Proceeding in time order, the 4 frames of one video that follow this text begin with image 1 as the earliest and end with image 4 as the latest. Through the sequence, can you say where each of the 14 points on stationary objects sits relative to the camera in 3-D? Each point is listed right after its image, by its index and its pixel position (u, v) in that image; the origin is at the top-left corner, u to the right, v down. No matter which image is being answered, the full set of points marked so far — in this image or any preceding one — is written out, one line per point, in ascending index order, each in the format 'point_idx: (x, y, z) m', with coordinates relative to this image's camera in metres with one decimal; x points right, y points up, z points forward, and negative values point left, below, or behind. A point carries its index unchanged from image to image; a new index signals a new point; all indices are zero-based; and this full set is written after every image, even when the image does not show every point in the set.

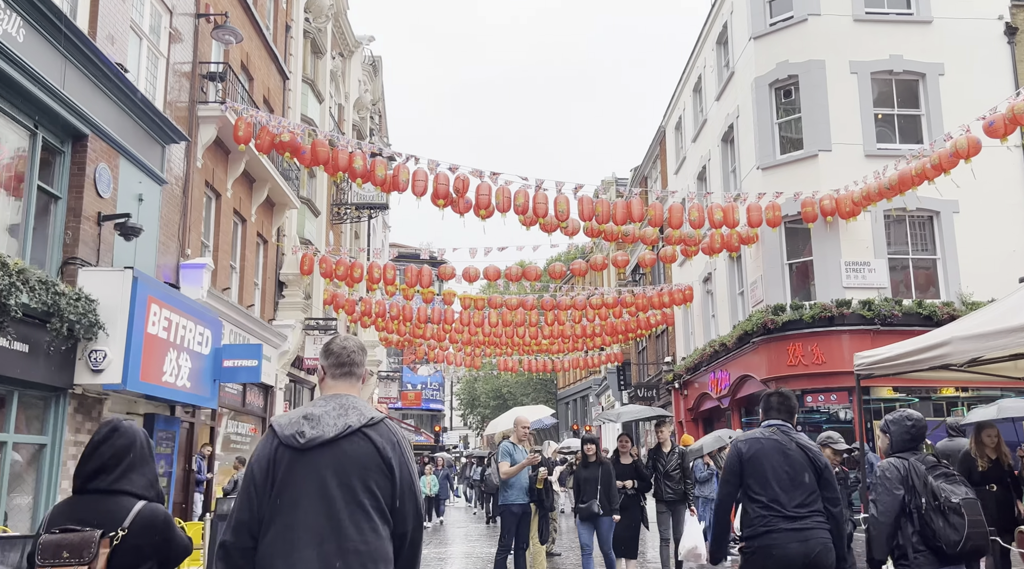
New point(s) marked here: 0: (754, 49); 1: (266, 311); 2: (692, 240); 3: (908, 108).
0: (+4.7, +4.5, +18.1) m
1: (-4.6, -0.5, +17.3) m
2: (+3.3, +0.8, +17.2) m
3: (+7.2, +3.2, +17.2) m
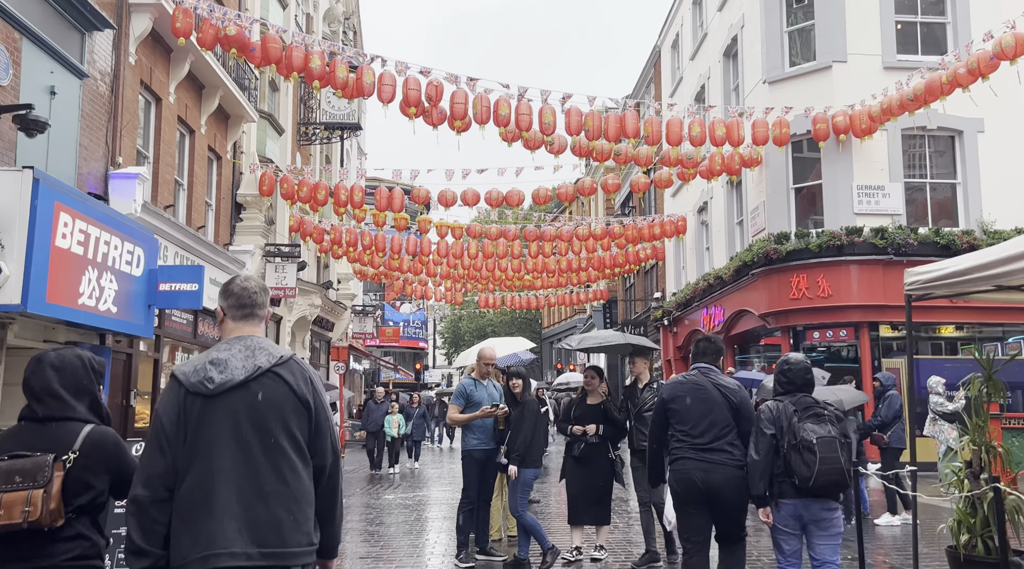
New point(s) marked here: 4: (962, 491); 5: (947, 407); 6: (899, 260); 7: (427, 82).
0: (+4.3, +5.8, +16.4) m
1: (-4.9, +0.8, +15.7) m
2: (+3.0, +2.1, +15.7) m
3: (+6.9, +4.4, +15.5) m
4: (+3.1, -1.4, +6.5) m
5: (+6.1, -1.7, +13.1) m
6: (+6.6, +0.4, +16.2) m
7: (-1.2, +2.8, +13.2) m
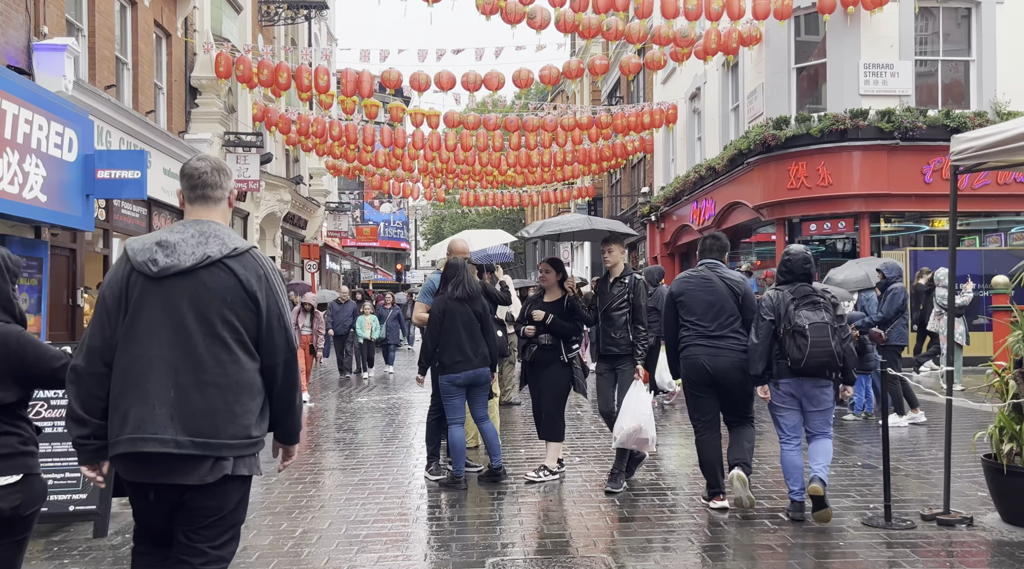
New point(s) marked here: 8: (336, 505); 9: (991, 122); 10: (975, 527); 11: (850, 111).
0: (+4.0, +7.6, +14.7) m
1: (-5.2, +2.5, +14.5) m
2: (+2.6, +3.8, +14.4) m
3: (+6.6, +6.1, +14.1) m
4: (+2.9, -0.6, +5.6) m
5: (+5.8, -0.2, +12.3) m
6: (+6.3, +2.2, +15.1) m
7: (-1.5, +4.2, +11.8) m
8: (-1.2, -1.5, +6.4) m
9: (+7.6, +2.6, +15.1) m
10: (+2.7, -1.4, +5.5) m
11: (+5.2, +2.7, +14.6) m
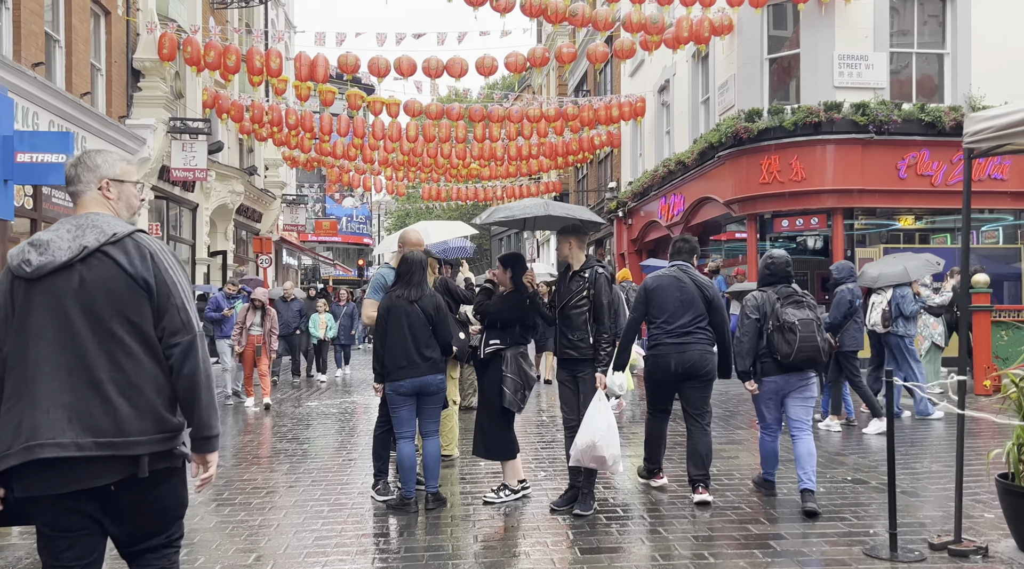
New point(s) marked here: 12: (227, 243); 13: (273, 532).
0: (+3.5, +7.6, +14.1) m
1: (-5.8, +2.6, +13.6) m
2: (+2.1, +3.8, +13.8) m
3: (+6.1, +6.2, +13.6) m
4: (+2.7, -0.6, +5.0) m
5: (+5.3, -0.2, +11.8) m
6: (+5.7, +2.3, +14.6) m
7: (-1.9, +4.3, +11.0) m
8: (-1.4, -1.5, +5.6) m
9: (+7.1, +2.6, +14.6) m
10: (+2.5, -1.4, +4.9) m
11: (+4.7, +2.7, +14.1) m
12: (-6.1, +0.9, +20.0) m
13: (-1.4, -1.5, +5.6) m
